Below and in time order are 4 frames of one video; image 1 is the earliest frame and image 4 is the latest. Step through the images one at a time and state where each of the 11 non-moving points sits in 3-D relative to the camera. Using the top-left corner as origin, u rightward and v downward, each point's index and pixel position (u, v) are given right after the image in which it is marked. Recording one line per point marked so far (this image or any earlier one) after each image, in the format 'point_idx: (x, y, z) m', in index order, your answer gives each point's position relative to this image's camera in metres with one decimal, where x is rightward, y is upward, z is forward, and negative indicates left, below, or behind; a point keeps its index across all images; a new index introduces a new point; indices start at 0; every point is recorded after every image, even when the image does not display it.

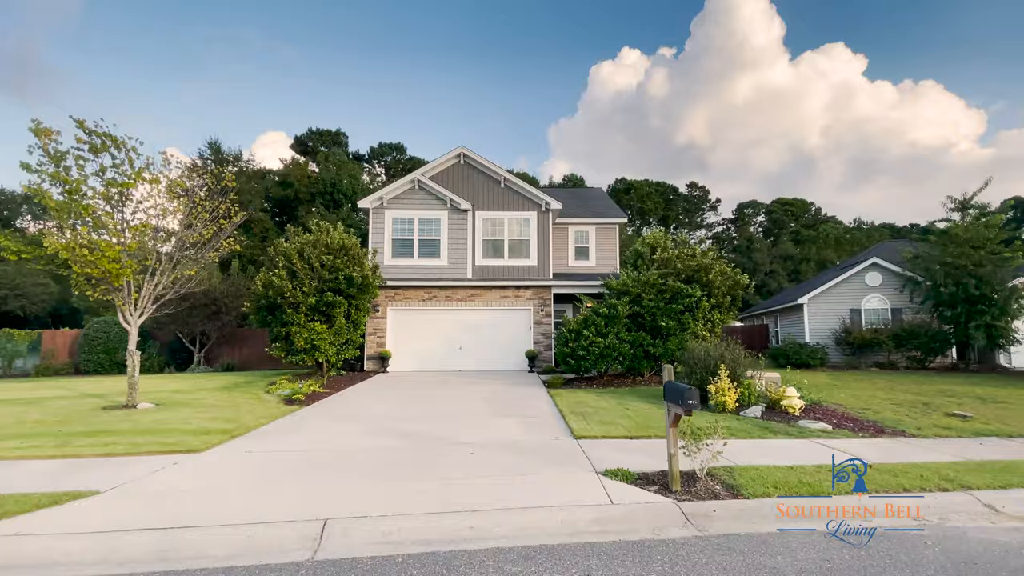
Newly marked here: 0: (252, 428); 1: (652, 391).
0: (-4.5, -2.4, +8.2) m
1: (+3.4, -2.5, +11.8) m
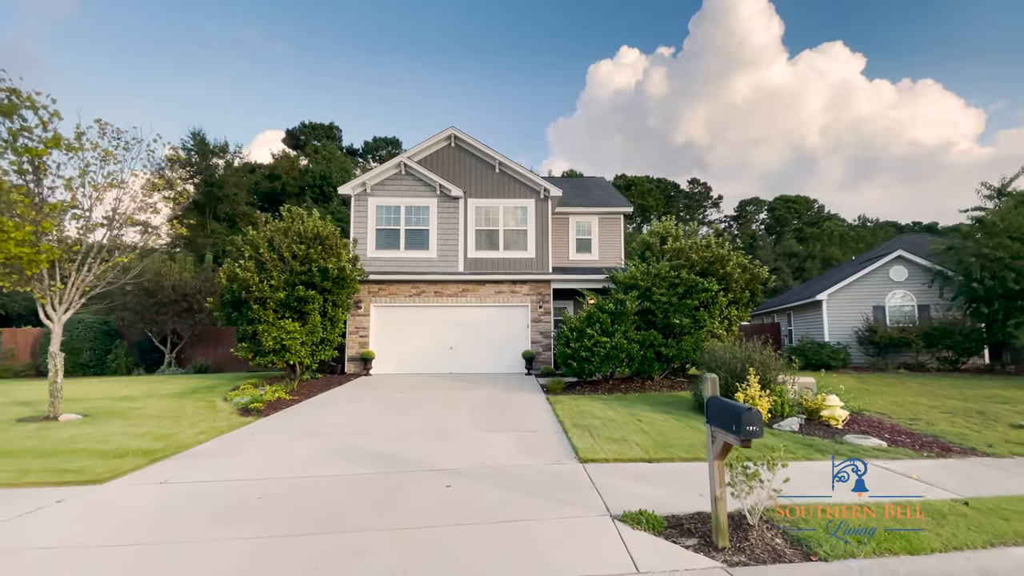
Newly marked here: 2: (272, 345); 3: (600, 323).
0: (-4.6, -2.2, +6.7) m
1: (+3.3, -2.4, +10.3) m
2: (-6.0, -1.4, +11.9) m
3: (+2.2, -0.9, +11.9) m
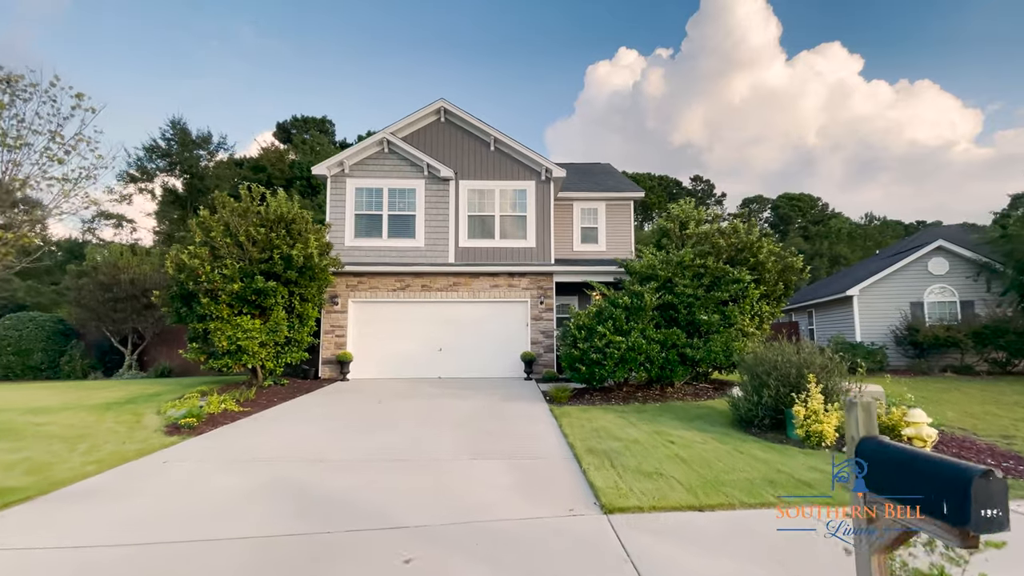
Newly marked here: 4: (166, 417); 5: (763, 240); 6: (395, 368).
0: (-4.6, -2.0, +4.9) m
1: (+3.3, -2.2, +8.5) m
2: (-6.0, -1.2, +10.1) m
3: (+2.1, -0.7, +10.1) m
4: (-5.7, -2.1, +7.9) m
5: (+5.8, +1.1, +11.0) m
6: (-3.2, -2.2, +13.1) m
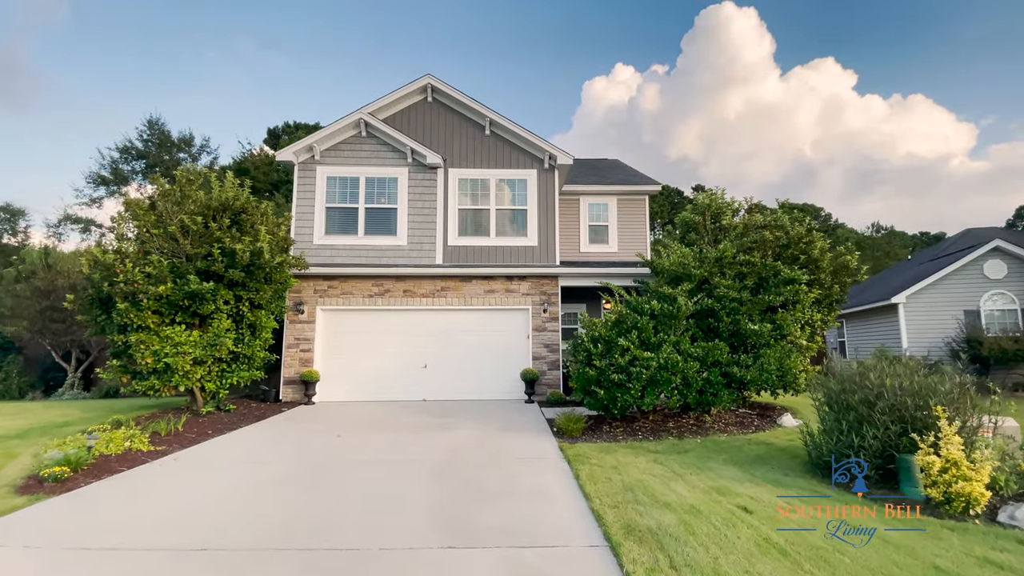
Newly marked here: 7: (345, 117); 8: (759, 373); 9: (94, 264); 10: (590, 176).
0: (-4.6, -1.9, +2.8) m
1: (+3.2, -2.2, +6.5) m
2: (-6.1, -1.3, +8.0) m
3: (+2.1, -0.7, +8.1) m
4: (-5.7, -2.1, +5.8) m
5: (+5.8, +1.0, +9.1) m
6: (-3.2, -2.3, +11.0) m
7: (-4.0, +4.1, +11.7) m
8: (+4.0, -1.4, +7.9) m
9: (-7.3, +0.4, +8.4) m
10: (+2.5, +3.5, +15.1) m
